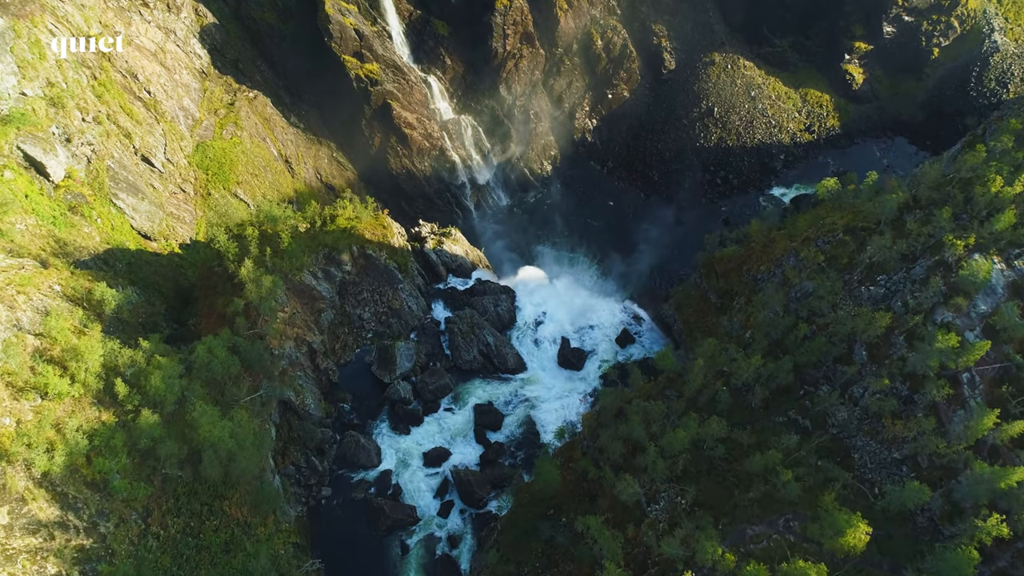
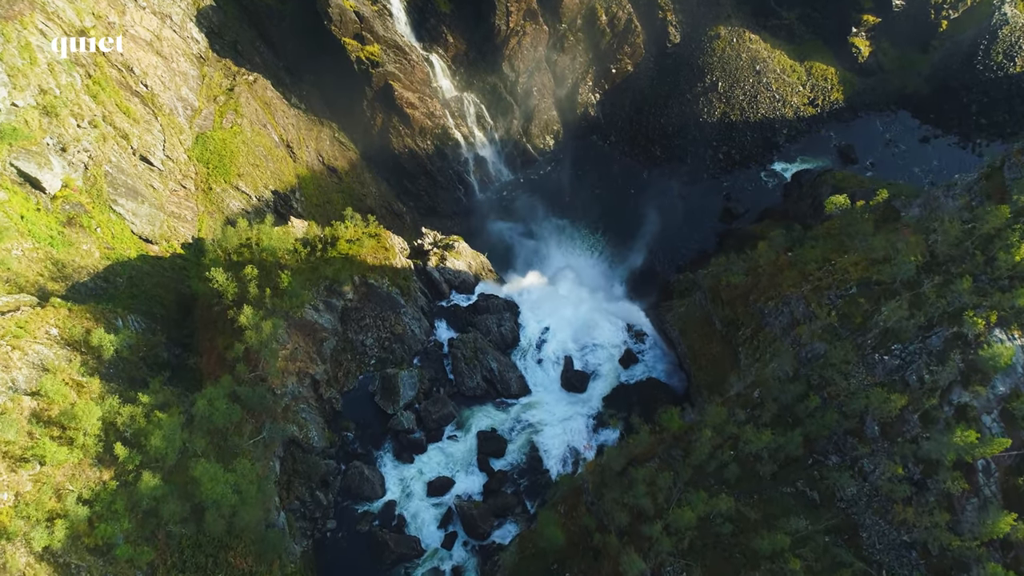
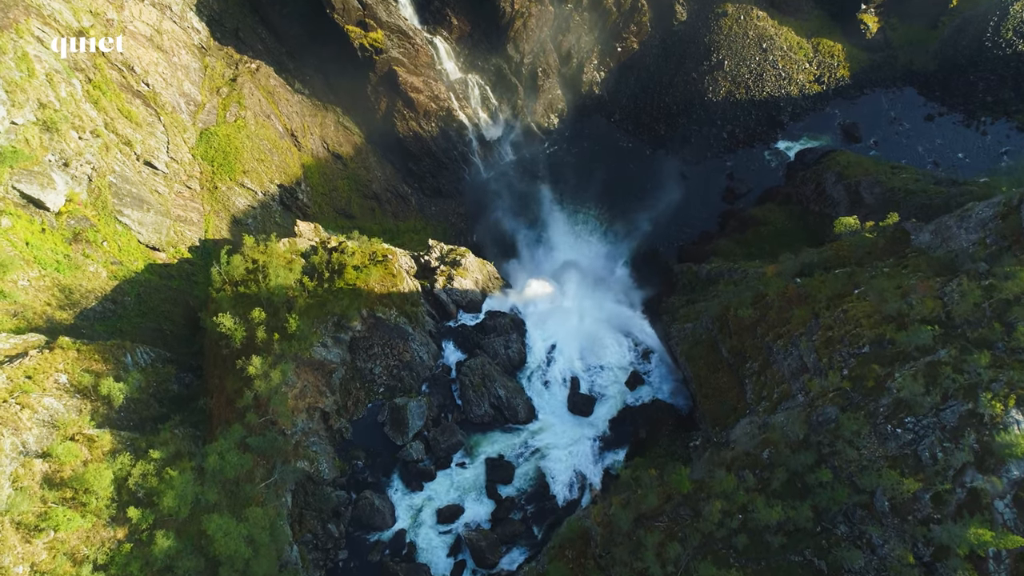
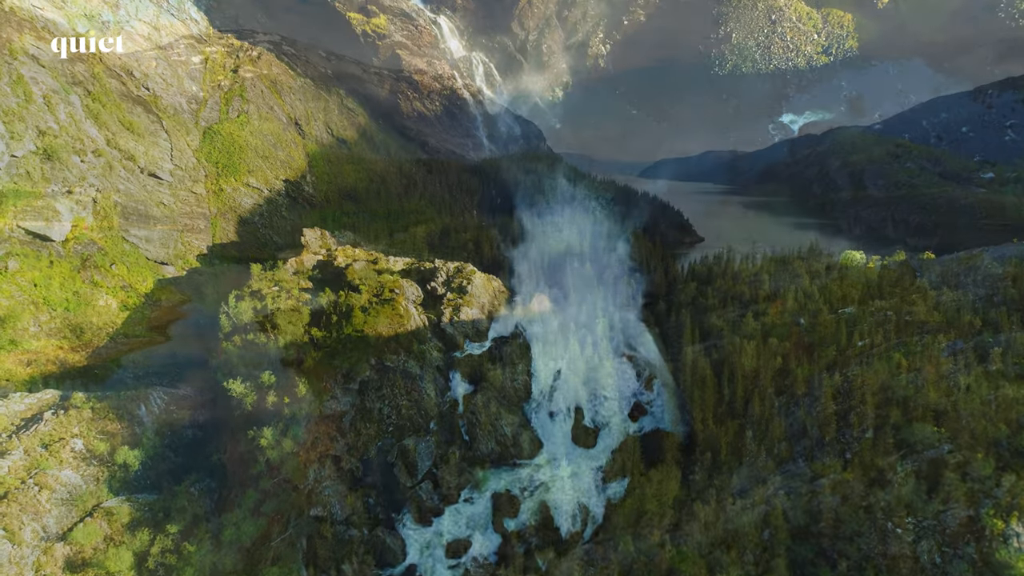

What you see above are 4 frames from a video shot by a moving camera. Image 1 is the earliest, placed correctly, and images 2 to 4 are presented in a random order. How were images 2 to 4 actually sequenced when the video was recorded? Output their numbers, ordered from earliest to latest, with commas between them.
2, 3, 4
